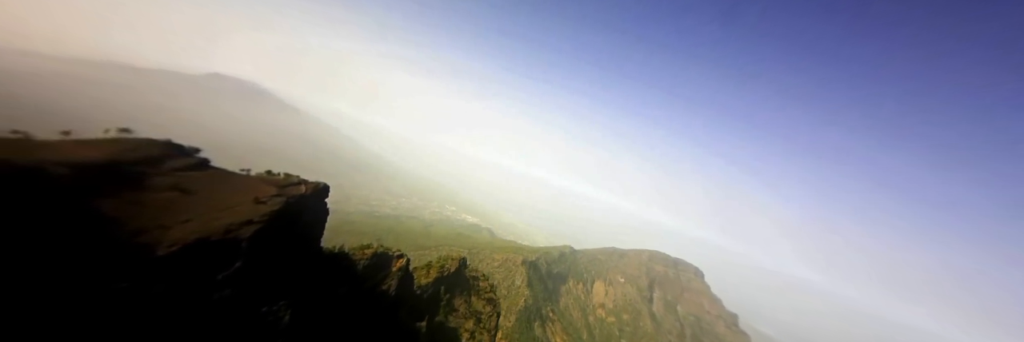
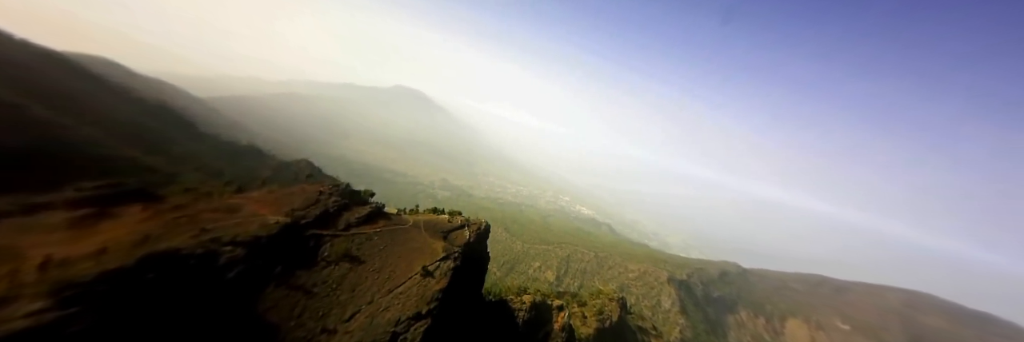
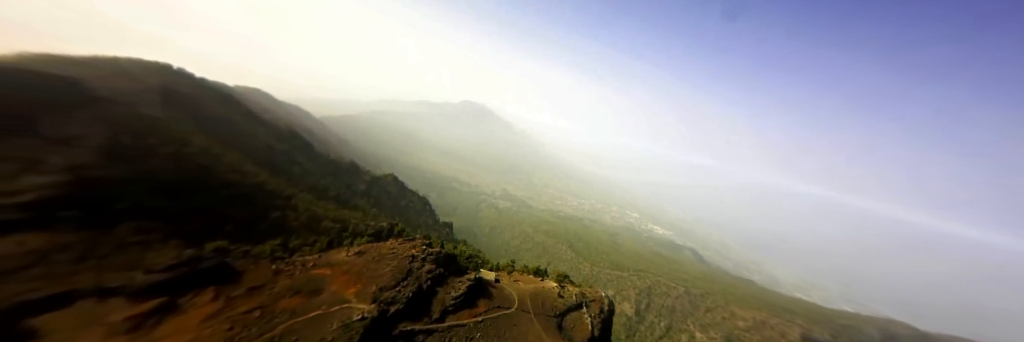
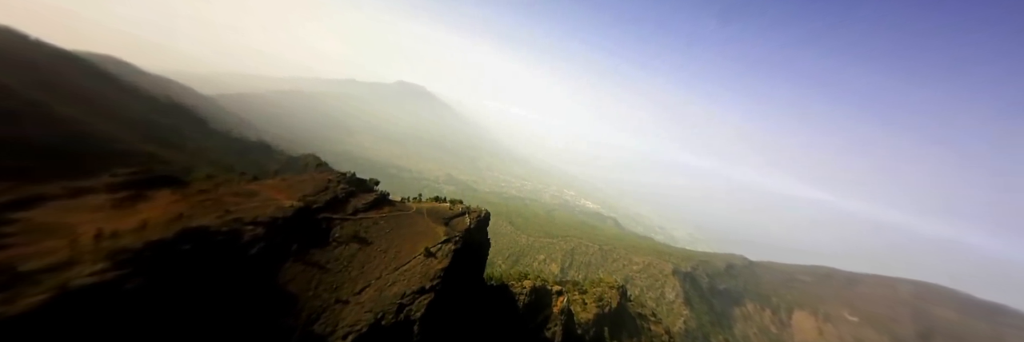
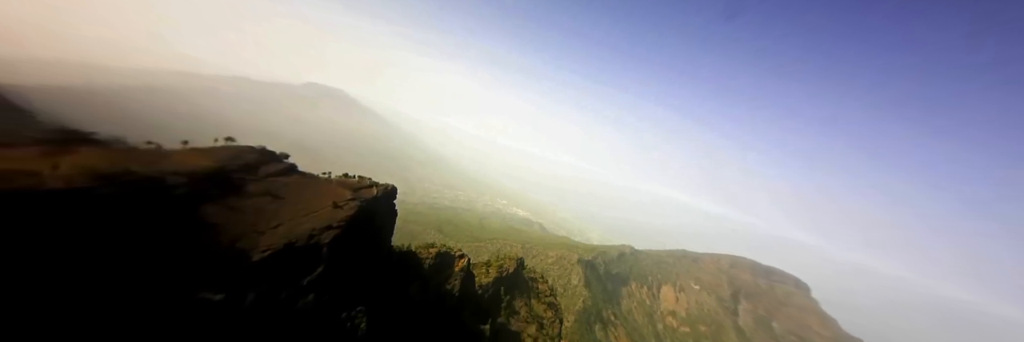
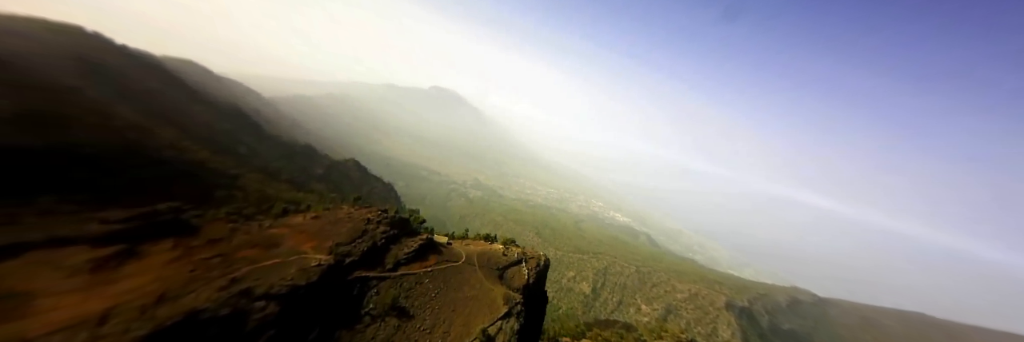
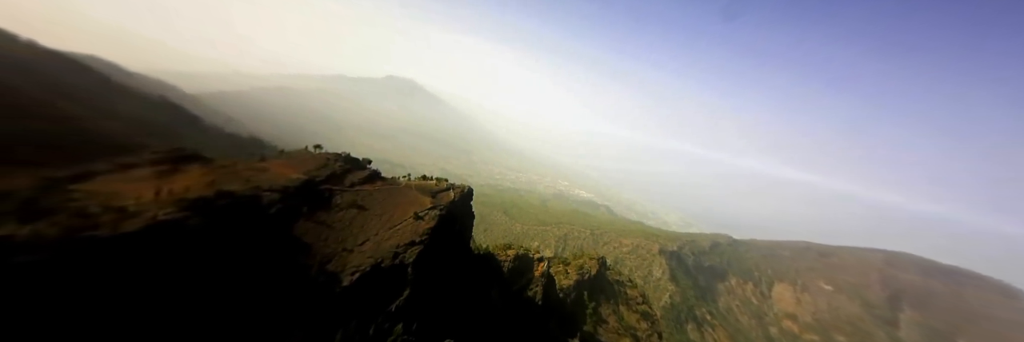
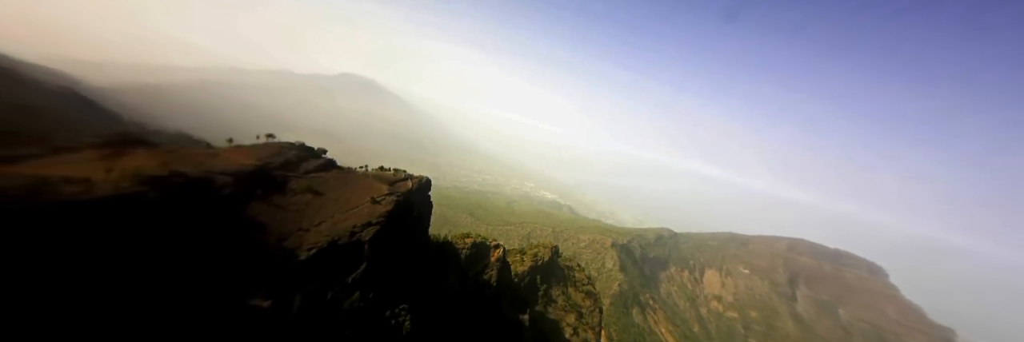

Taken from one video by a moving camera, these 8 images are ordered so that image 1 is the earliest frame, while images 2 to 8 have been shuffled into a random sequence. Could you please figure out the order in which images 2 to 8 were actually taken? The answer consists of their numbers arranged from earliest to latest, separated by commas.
5, 8, 7, 4, 2, 6, 3
